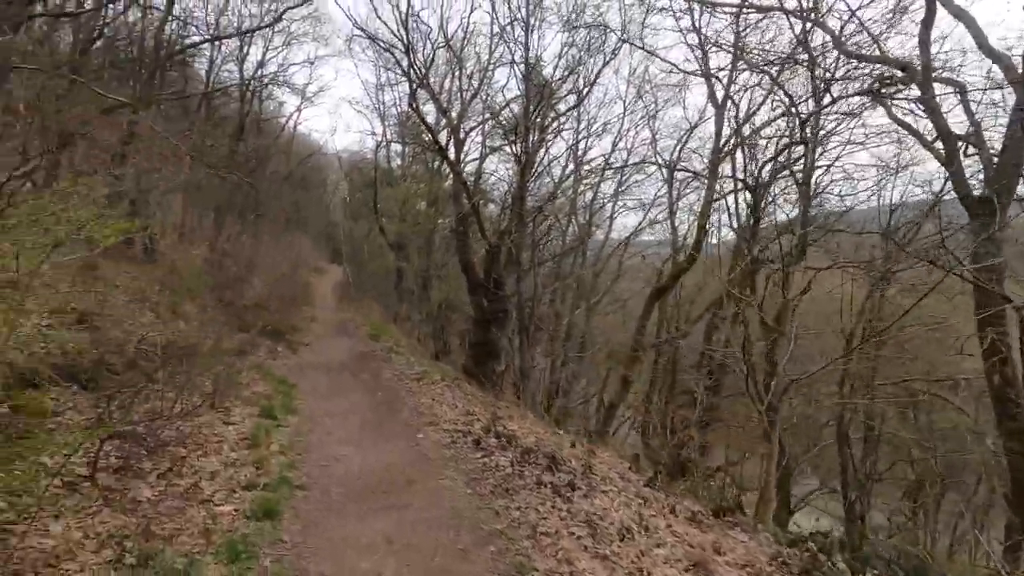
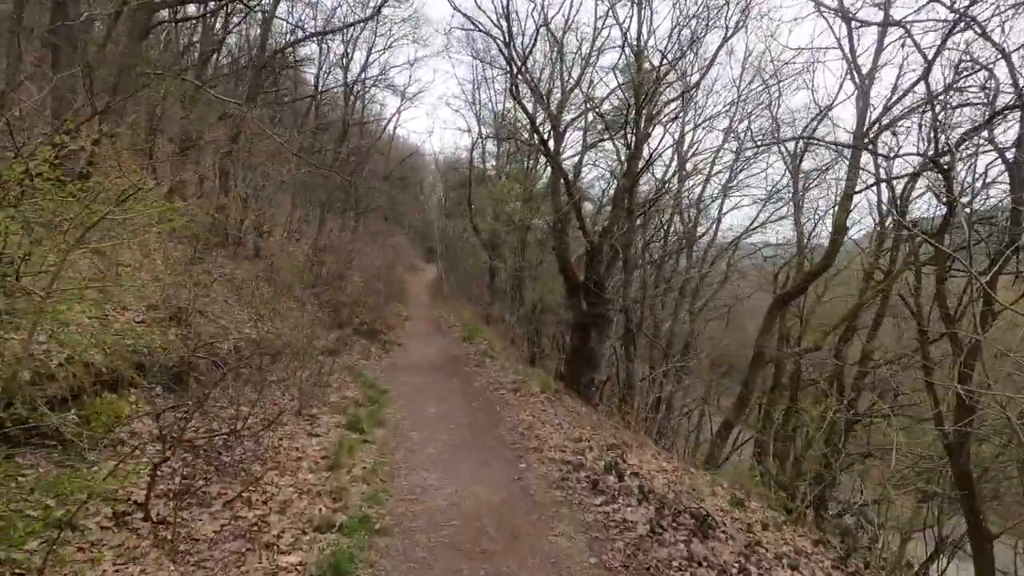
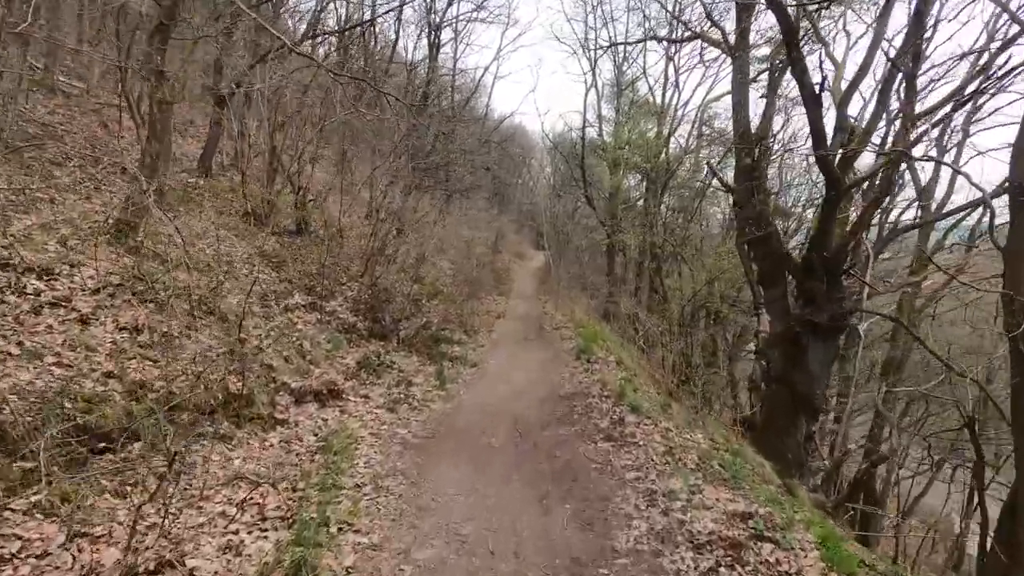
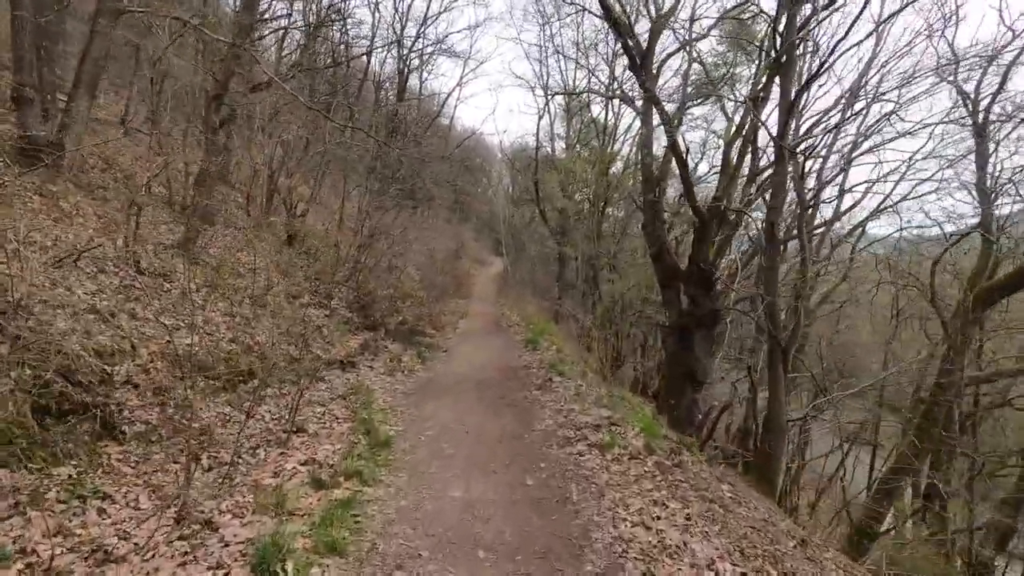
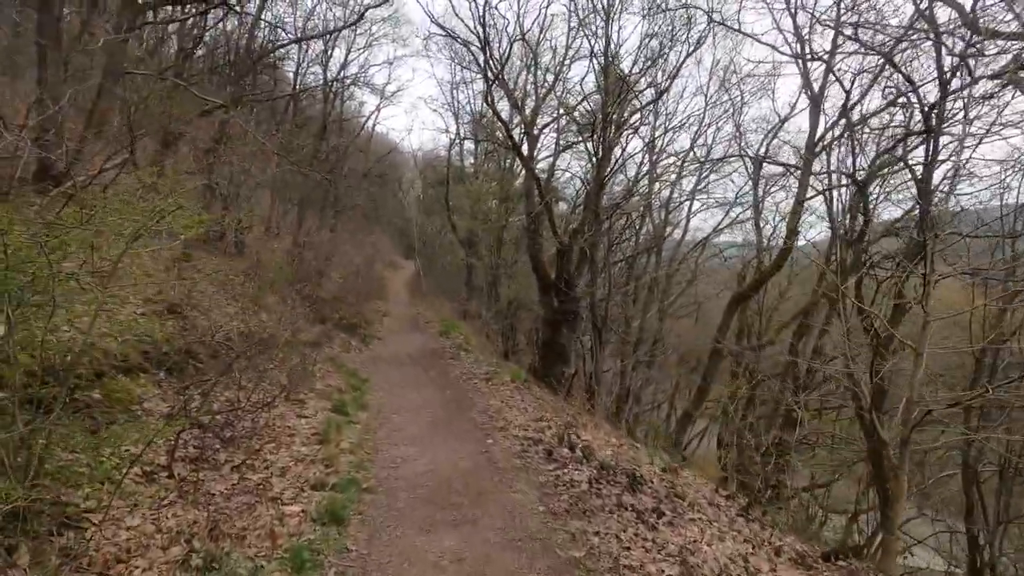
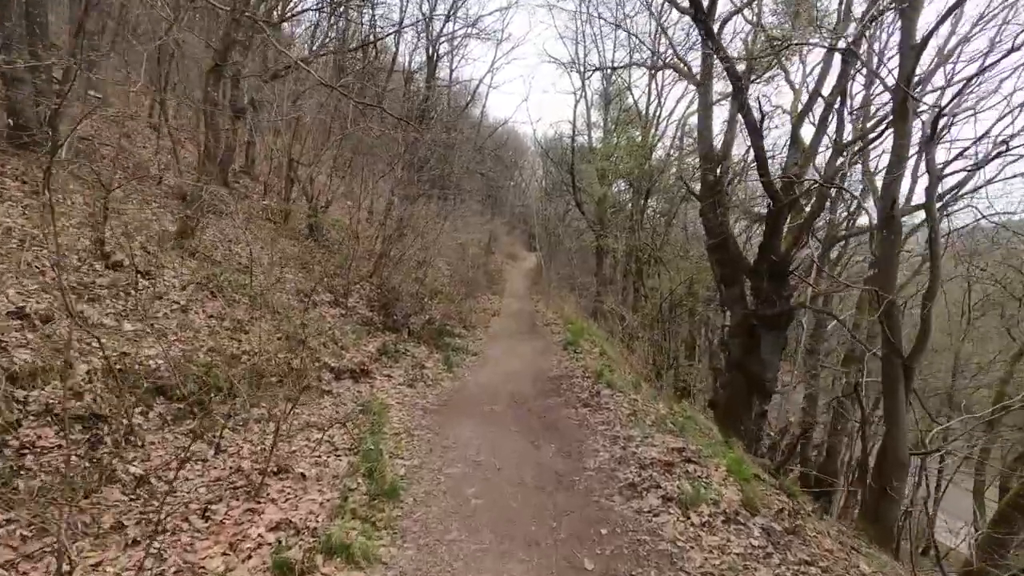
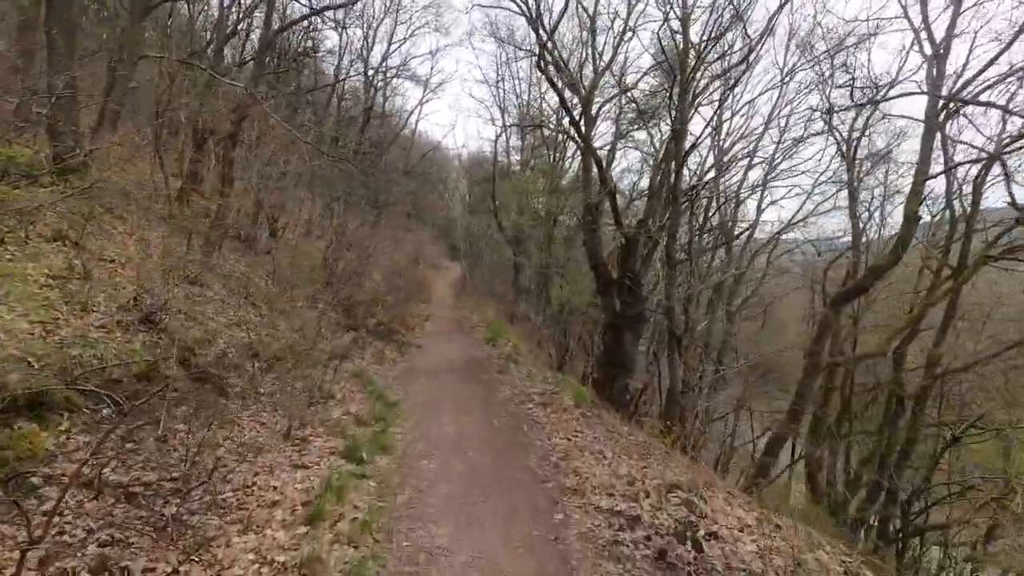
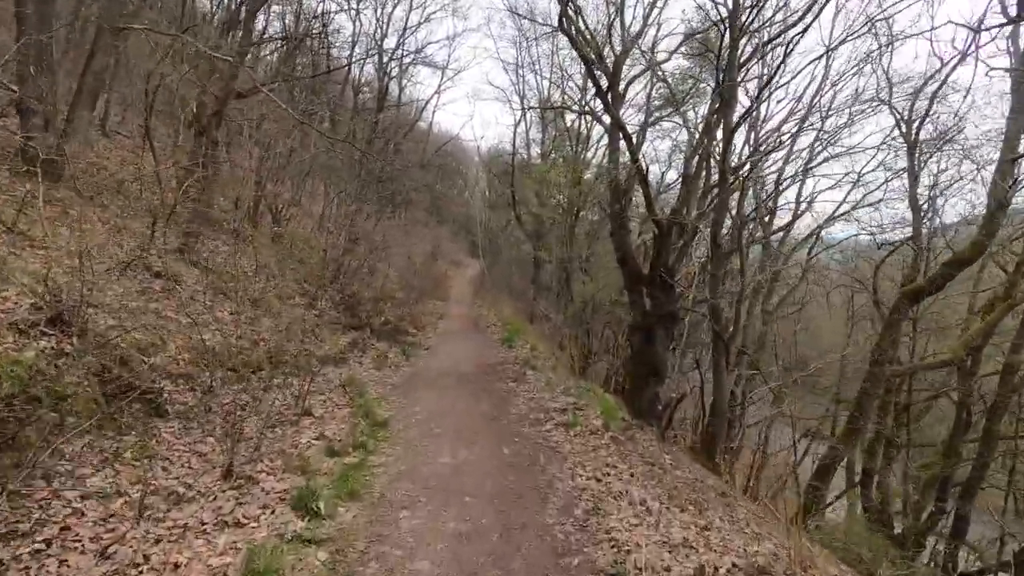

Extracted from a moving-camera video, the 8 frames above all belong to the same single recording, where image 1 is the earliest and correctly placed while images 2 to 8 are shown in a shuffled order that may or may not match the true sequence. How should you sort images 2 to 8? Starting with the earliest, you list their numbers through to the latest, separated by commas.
5, 2, 7, 8, 4, 6, 3
